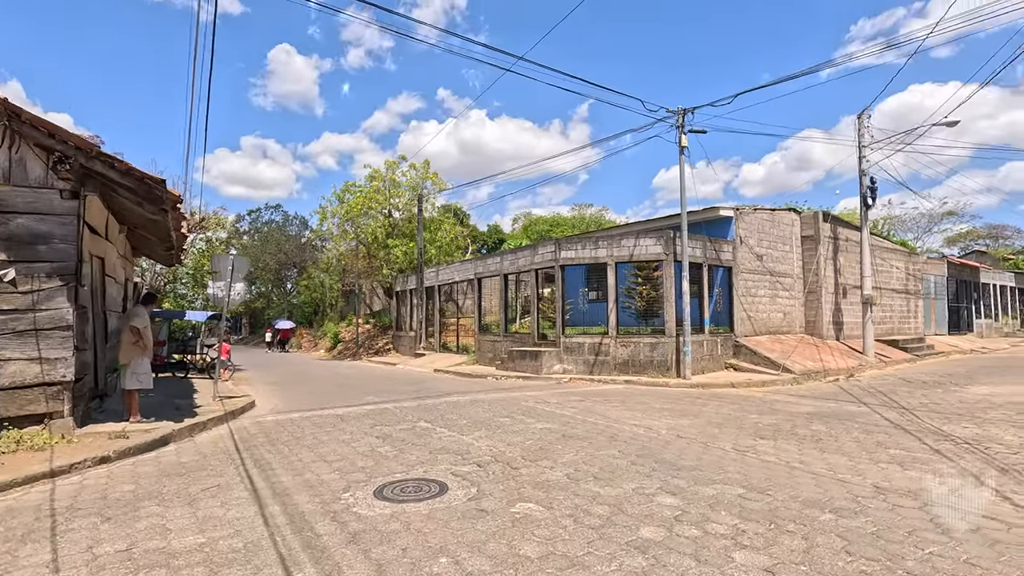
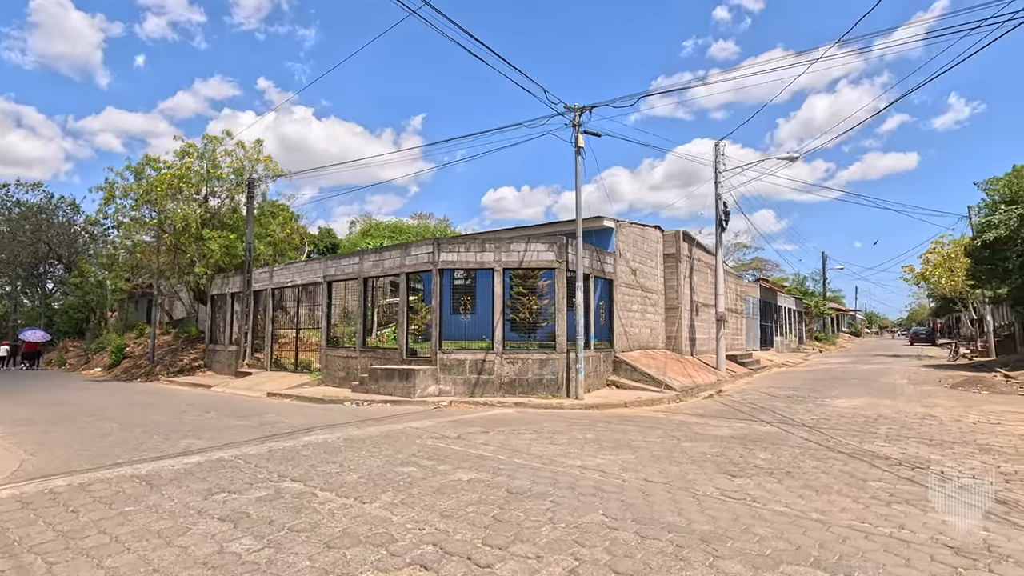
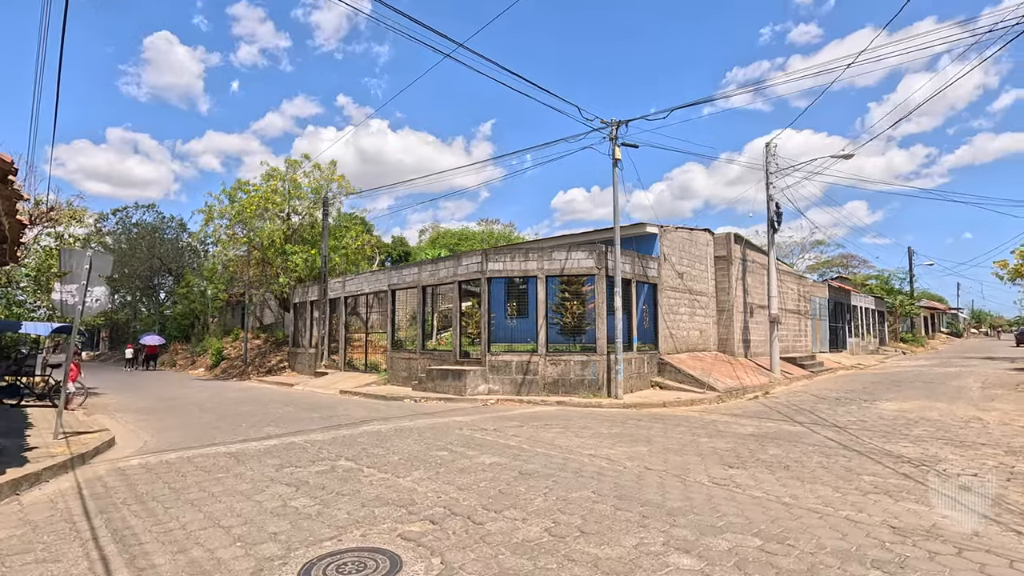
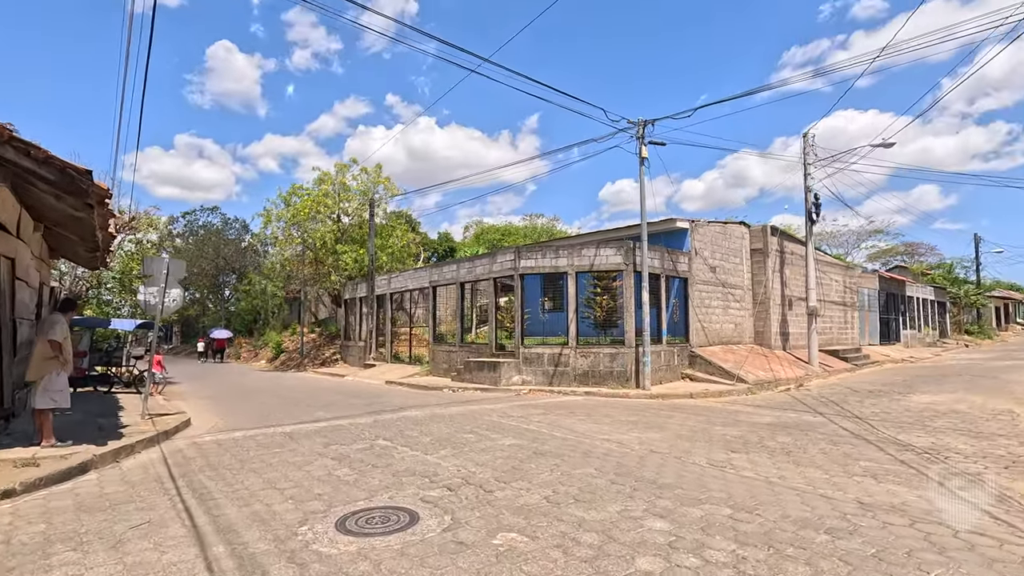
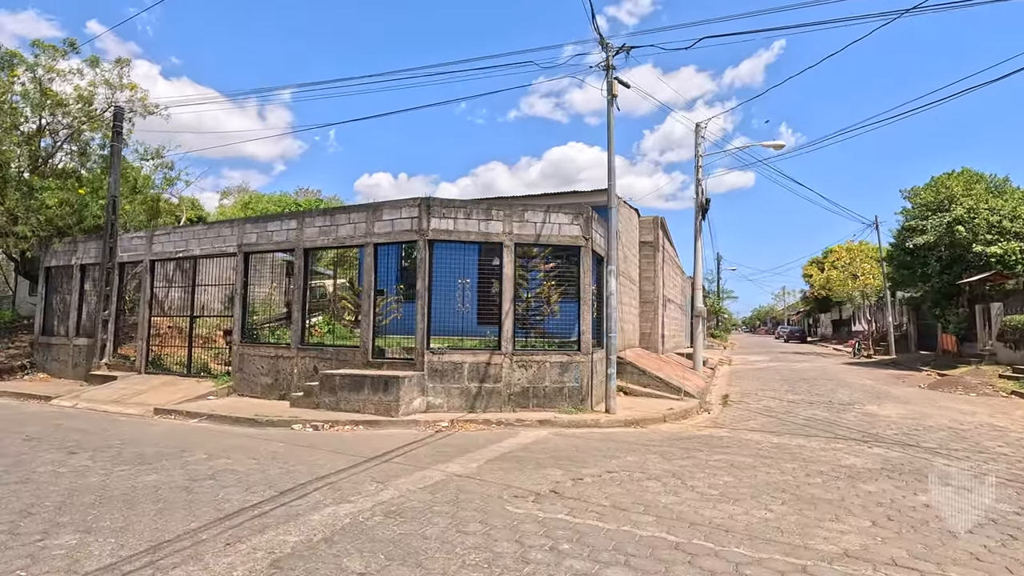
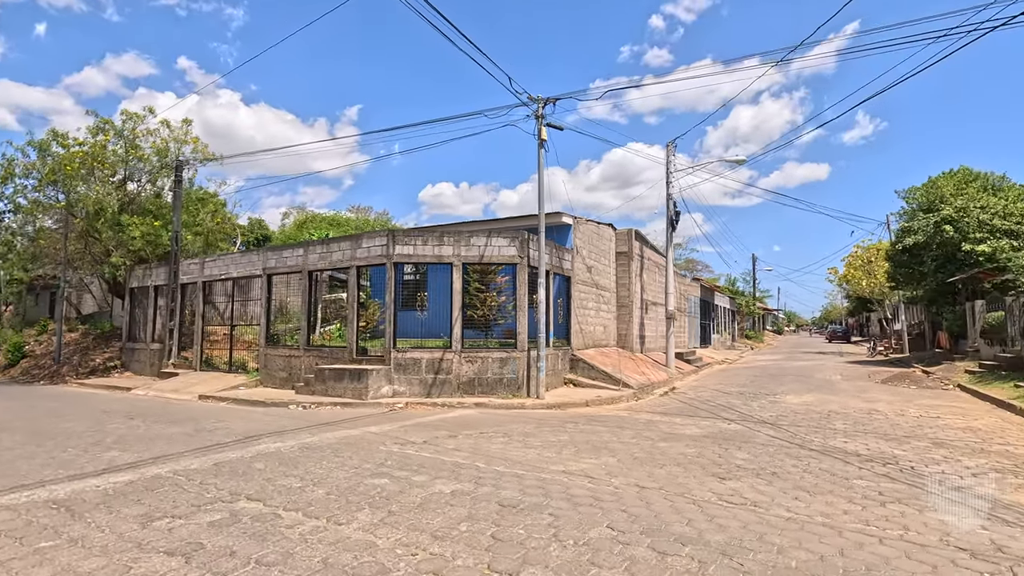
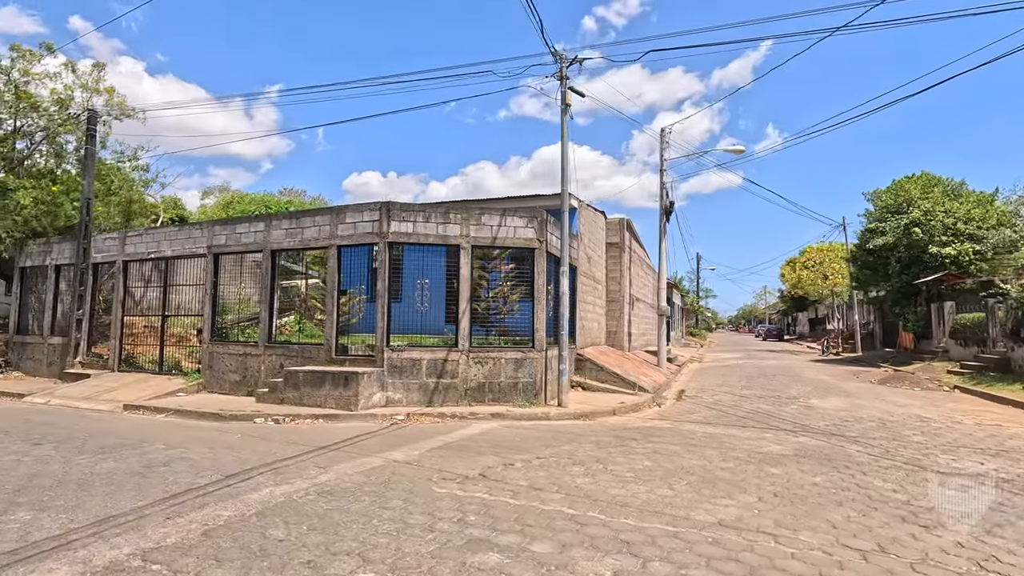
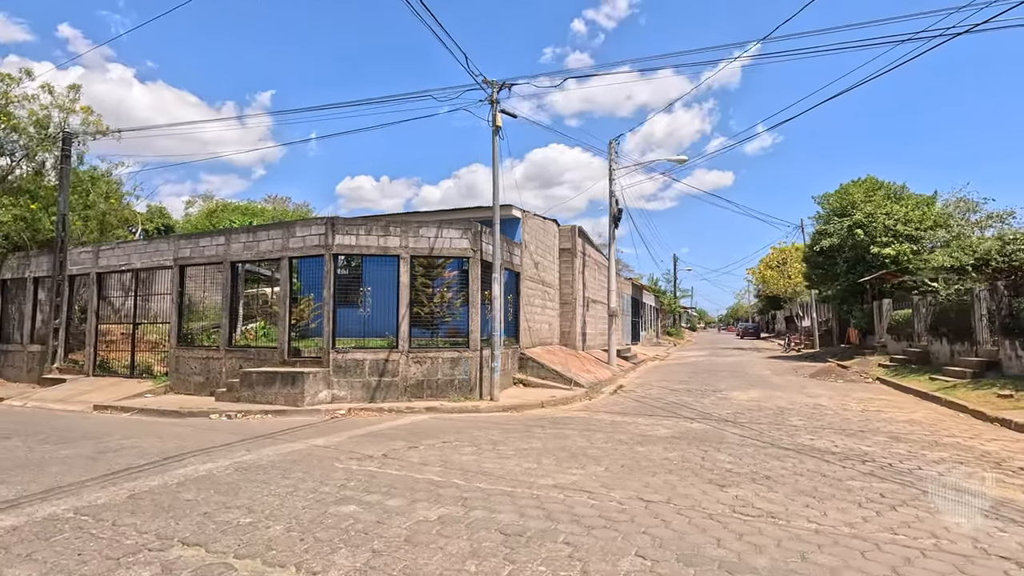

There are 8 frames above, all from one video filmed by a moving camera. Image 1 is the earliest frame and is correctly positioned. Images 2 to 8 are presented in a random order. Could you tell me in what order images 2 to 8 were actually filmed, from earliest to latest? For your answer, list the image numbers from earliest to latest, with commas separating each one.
4, 3, 2, 6, 8, 7, 5
